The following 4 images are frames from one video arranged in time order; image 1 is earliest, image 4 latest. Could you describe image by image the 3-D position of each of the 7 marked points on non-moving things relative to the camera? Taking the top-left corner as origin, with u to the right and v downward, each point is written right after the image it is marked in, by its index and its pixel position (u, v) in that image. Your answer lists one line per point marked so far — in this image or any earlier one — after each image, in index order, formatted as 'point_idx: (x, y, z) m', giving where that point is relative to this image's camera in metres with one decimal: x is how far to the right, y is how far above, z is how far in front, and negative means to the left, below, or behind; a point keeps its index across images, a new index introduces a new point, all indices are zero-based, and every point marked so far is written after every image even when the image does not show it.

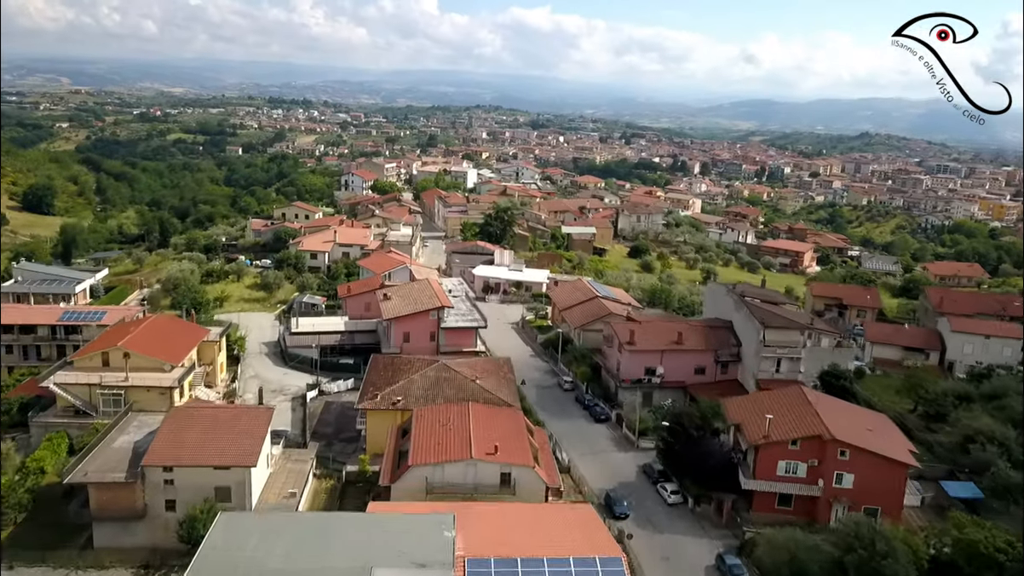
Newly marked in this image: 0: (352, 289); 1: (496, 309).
0: (-3.4, 0.0, +17.1) m
1: (-0.4, -0.5, +19.6) m
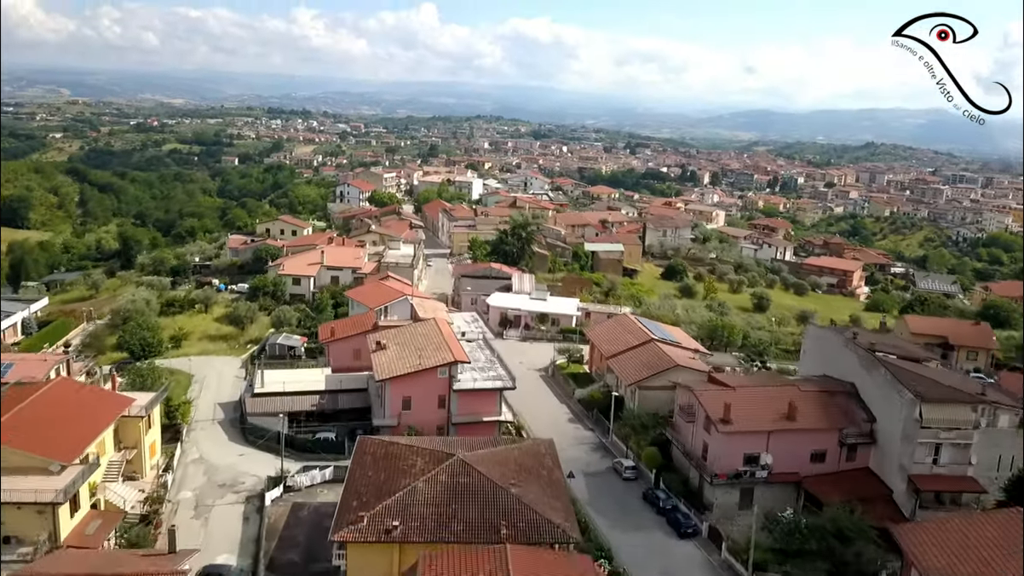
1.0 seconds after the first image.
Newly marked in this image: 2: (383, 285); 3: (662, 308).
0: (-2.9, -0.7, +13.3) m
1: (+0.1, -1.2, +15.8) m
2: (-2.6, +0.1, +16.1) m
3: (+3.5, -0.5, +18.8) m
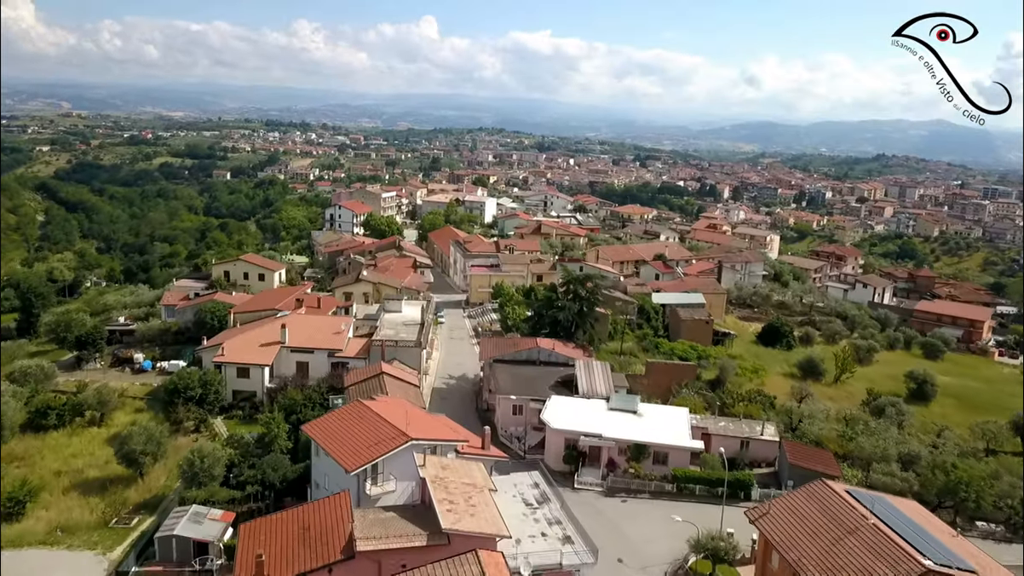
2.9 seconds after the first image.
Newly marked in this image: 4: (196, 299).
0: (-2.0, -2.1, +6.5) m
1: (+1.1, -2.7, +9.0) m
2: (-1.6, -1.4, +9.3) m
3: (+4.5, -1.9, +12.0) m
4: (-7.0, -0.2, +17.6) m
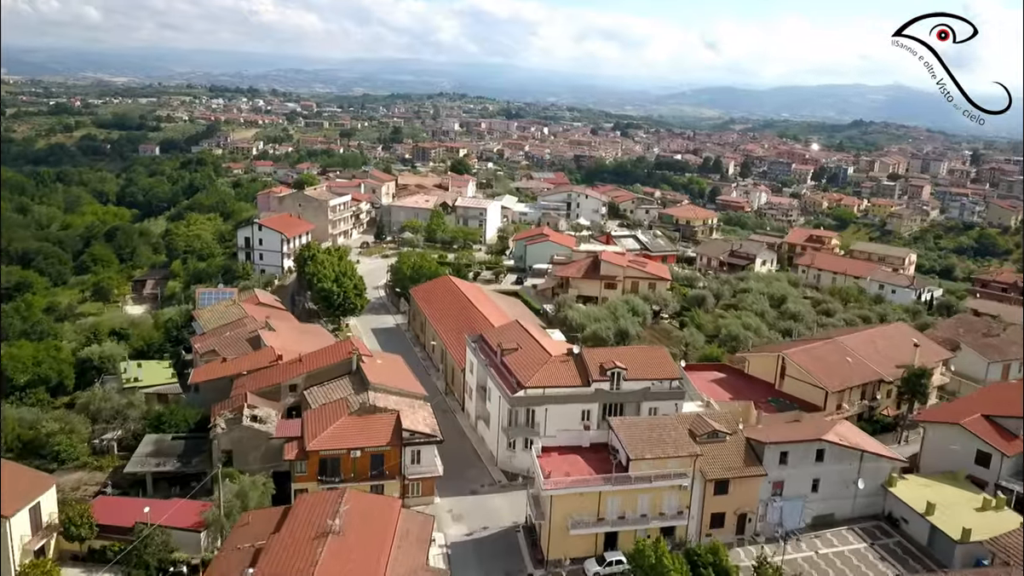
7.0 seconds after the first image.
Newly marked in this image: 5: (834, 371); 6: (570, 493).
0: (+0.4, -5.2, -6.8) m
1: (+3.3, -5.6, -4.2) m
2: (+0.5, -4.4, -4.0) m
3: (+6.5, -4.7, -1.1) m
4: (-5.2, -3.0, +4.0) m
5: (+4.8, -1.2, +11.8) m
6: (+0.7, -2.2, +8.3) m
